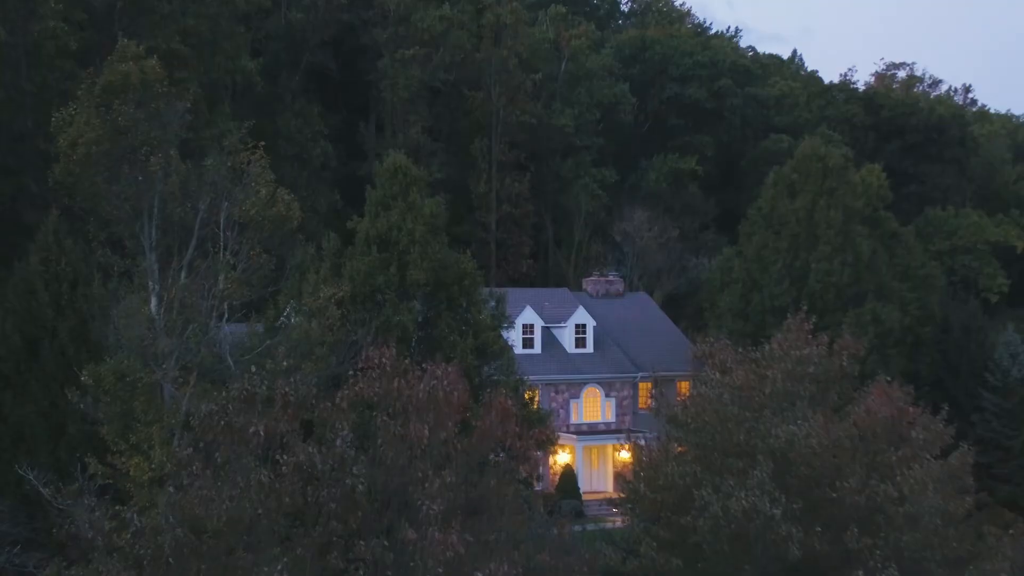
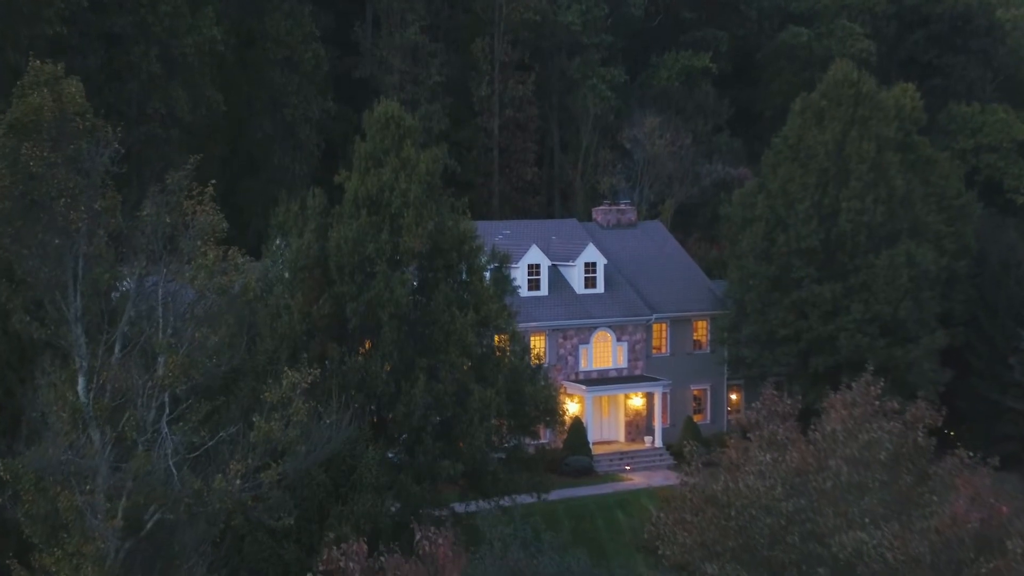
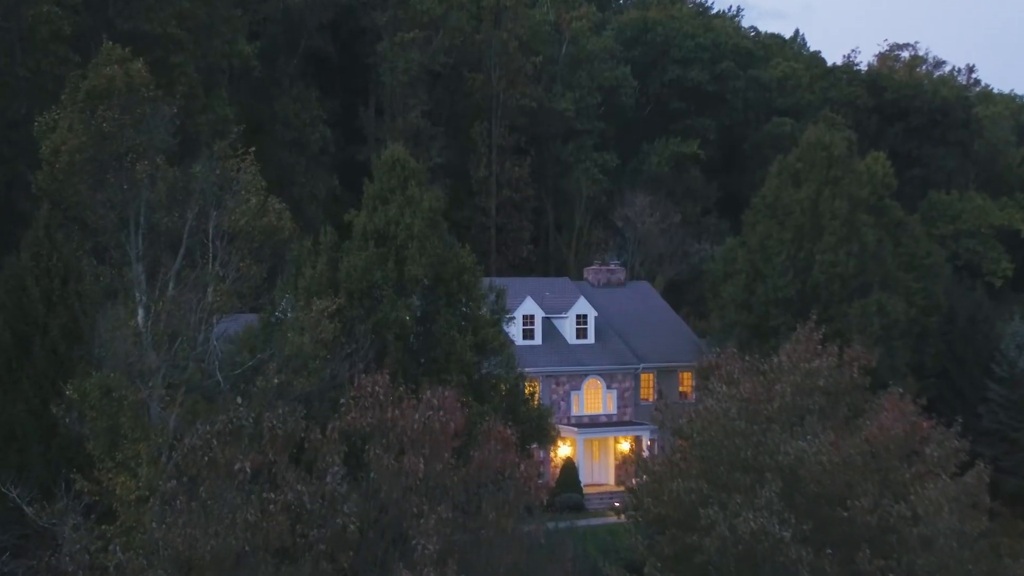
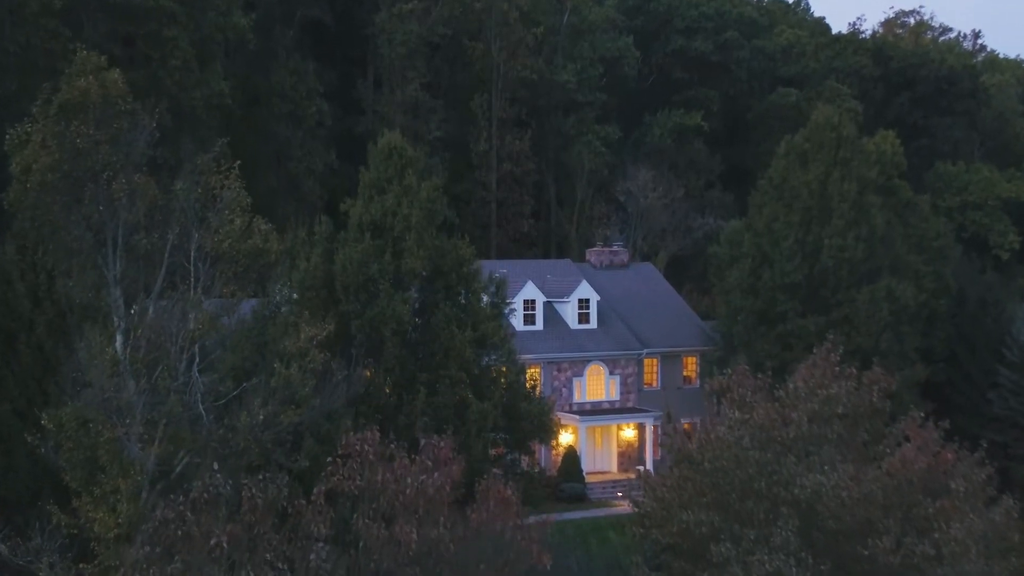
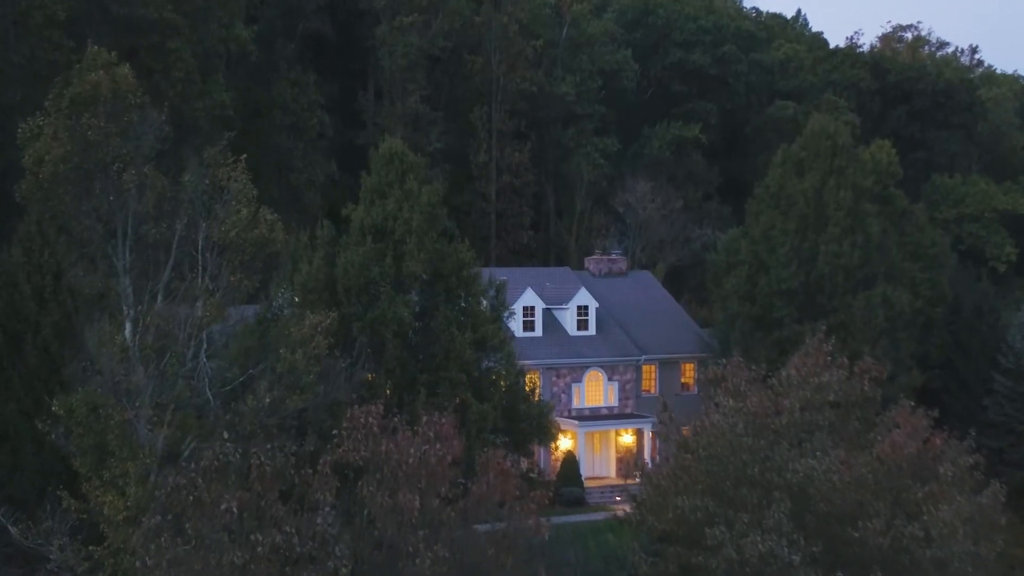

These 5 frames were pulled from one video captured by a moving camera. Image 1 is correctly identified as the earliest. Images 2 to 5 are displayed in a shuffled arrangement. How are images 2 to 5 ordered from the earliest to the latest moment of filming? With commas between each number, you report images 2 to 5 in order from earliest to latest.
3, 5, 4, 2
